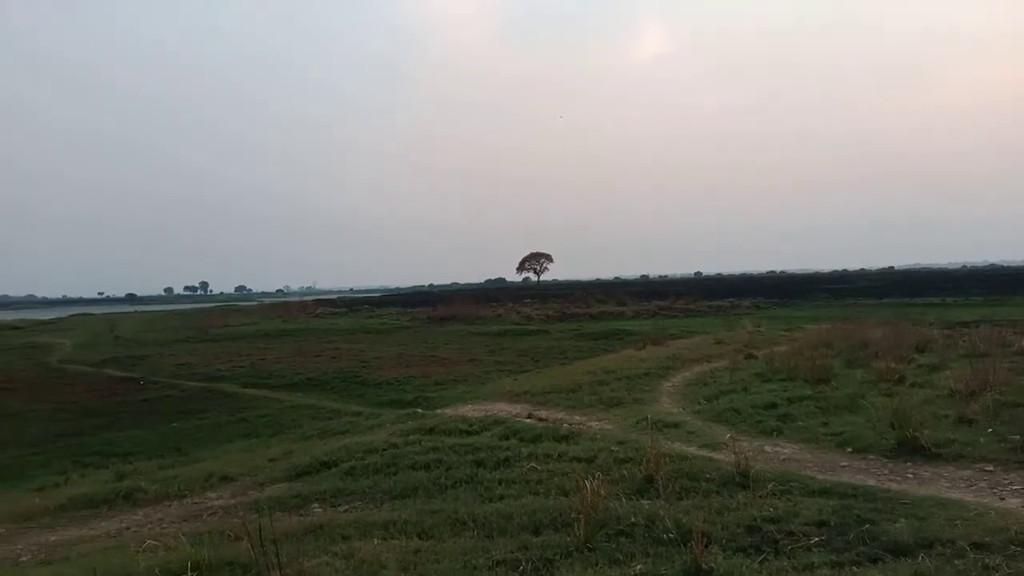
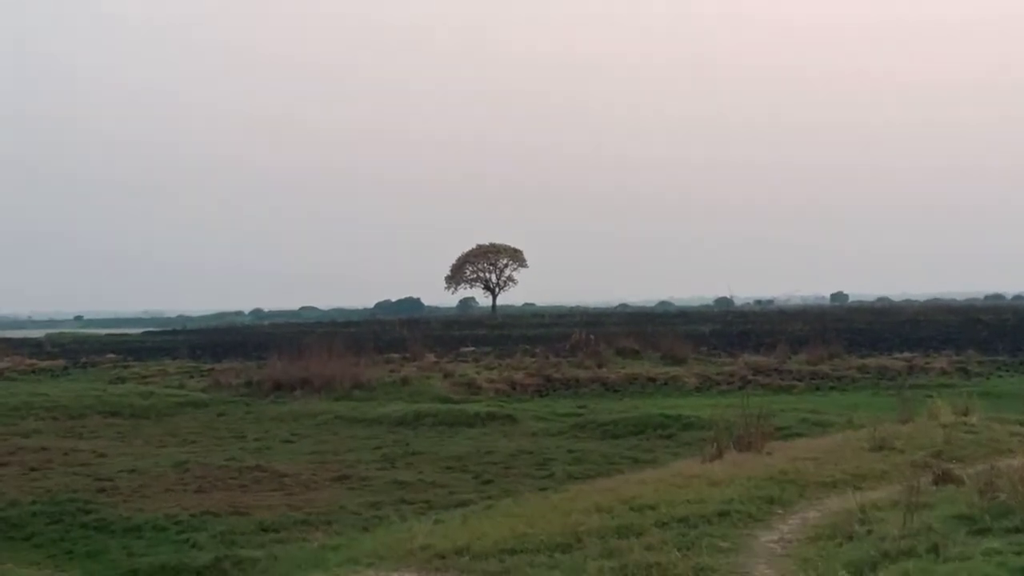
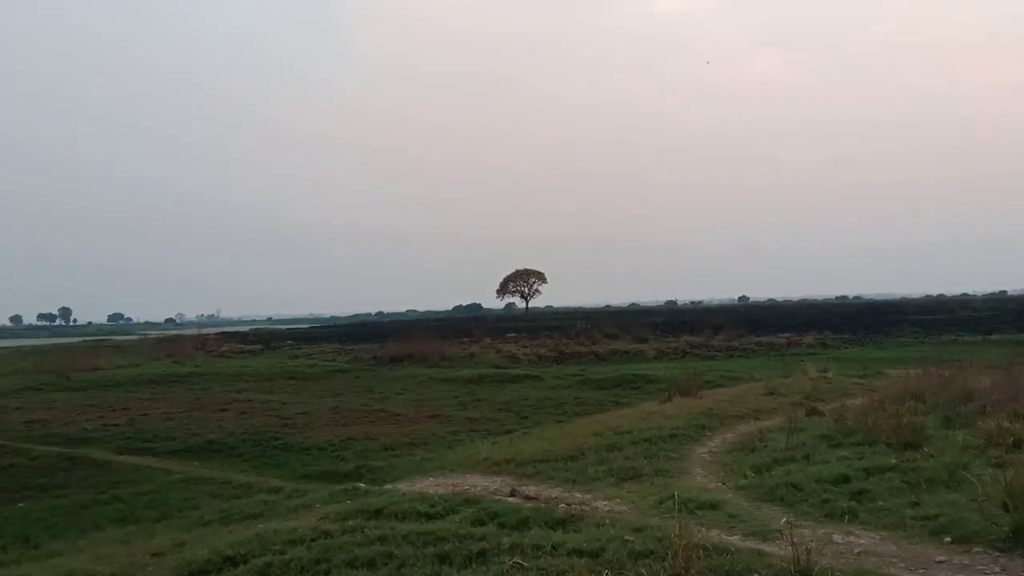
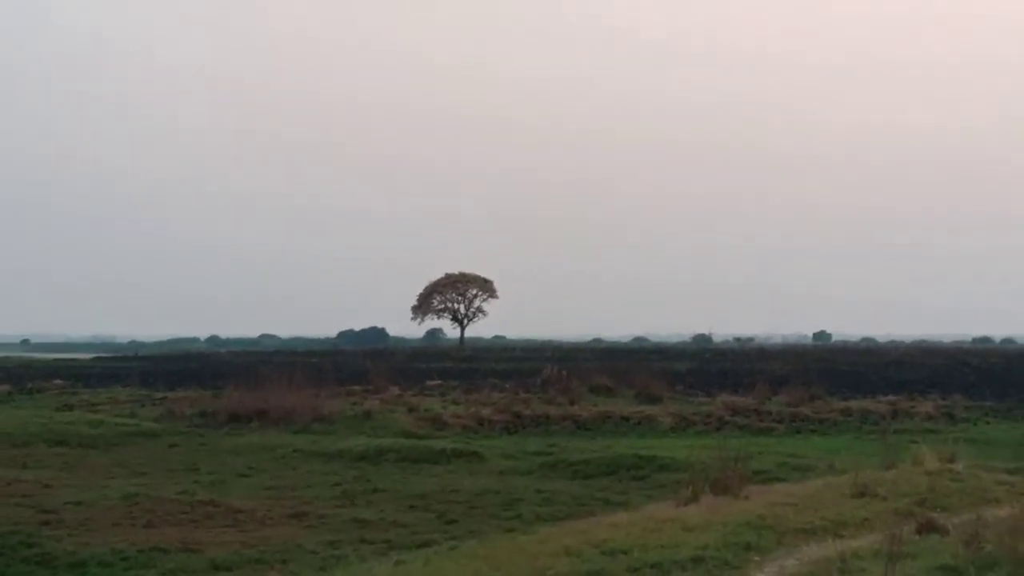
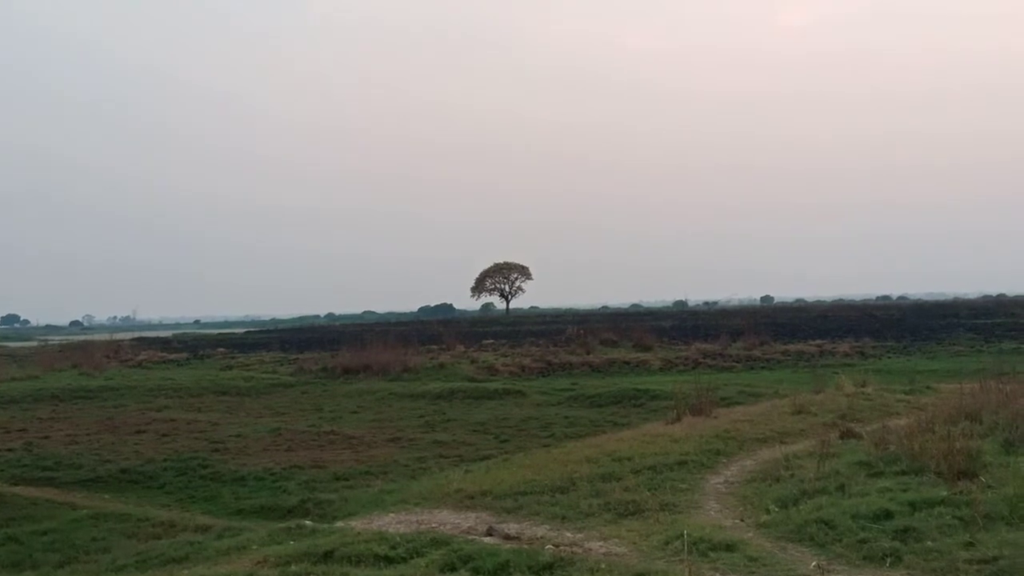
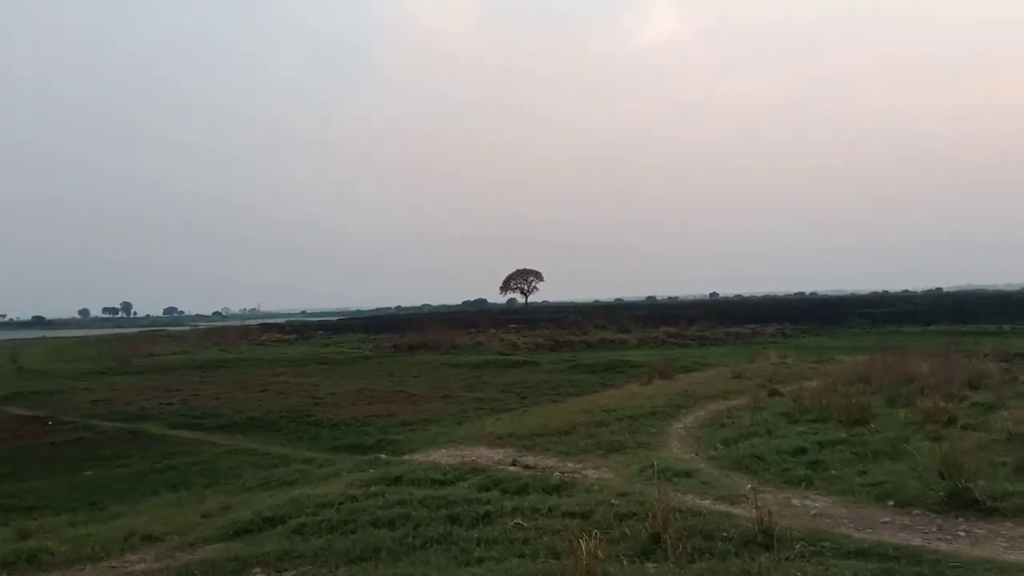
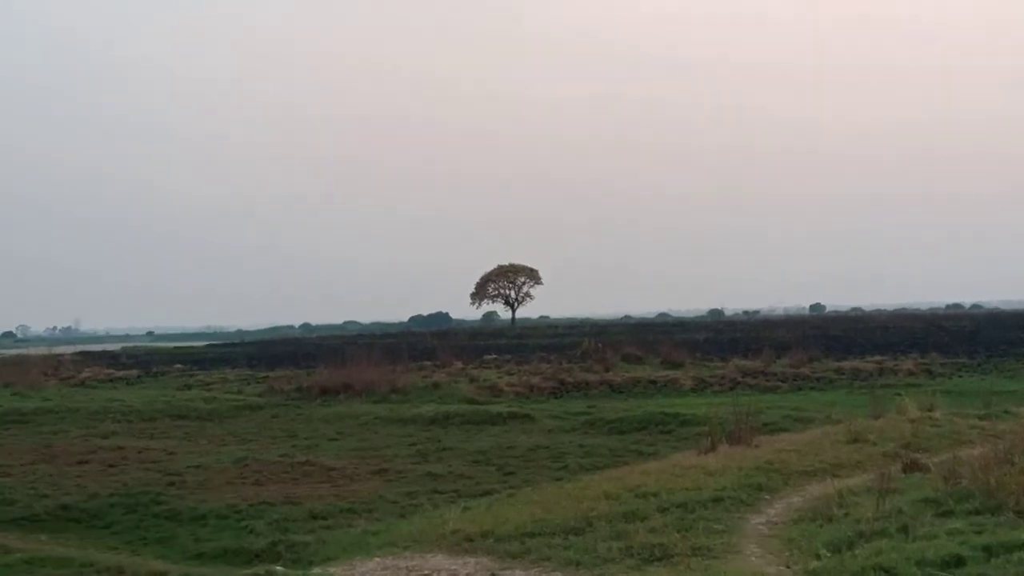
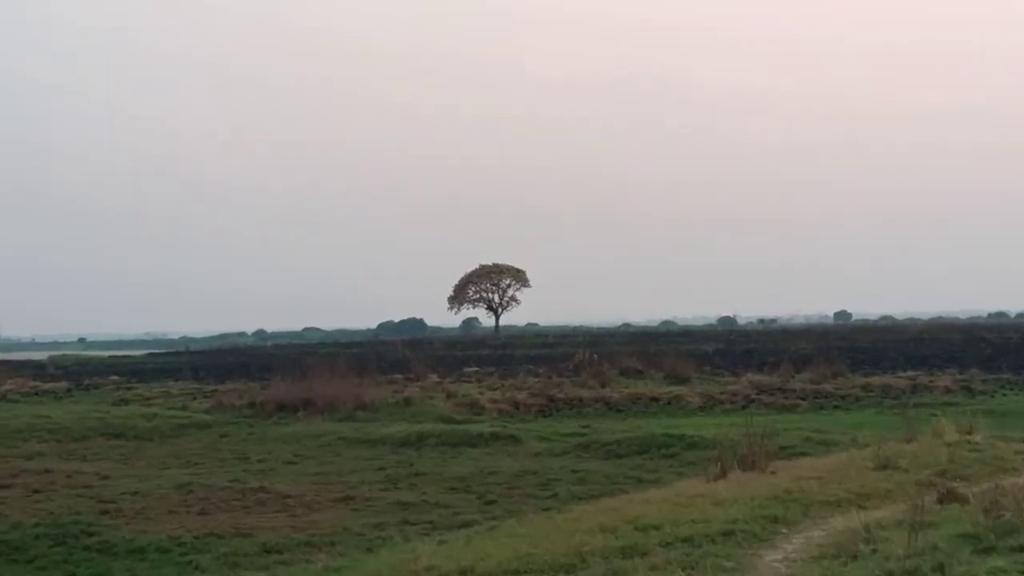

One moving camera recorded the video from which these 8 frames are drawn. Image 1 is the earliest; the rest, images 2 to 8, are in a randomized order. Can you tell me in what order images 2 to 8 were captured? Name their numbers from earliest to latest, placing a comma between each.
6, 3, 5, 7, 8, 2, 4
